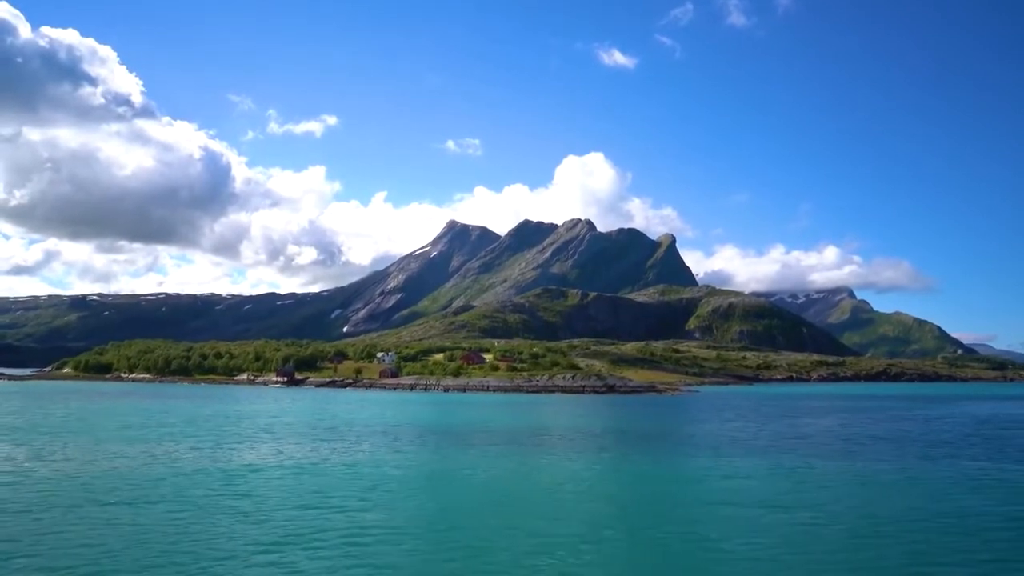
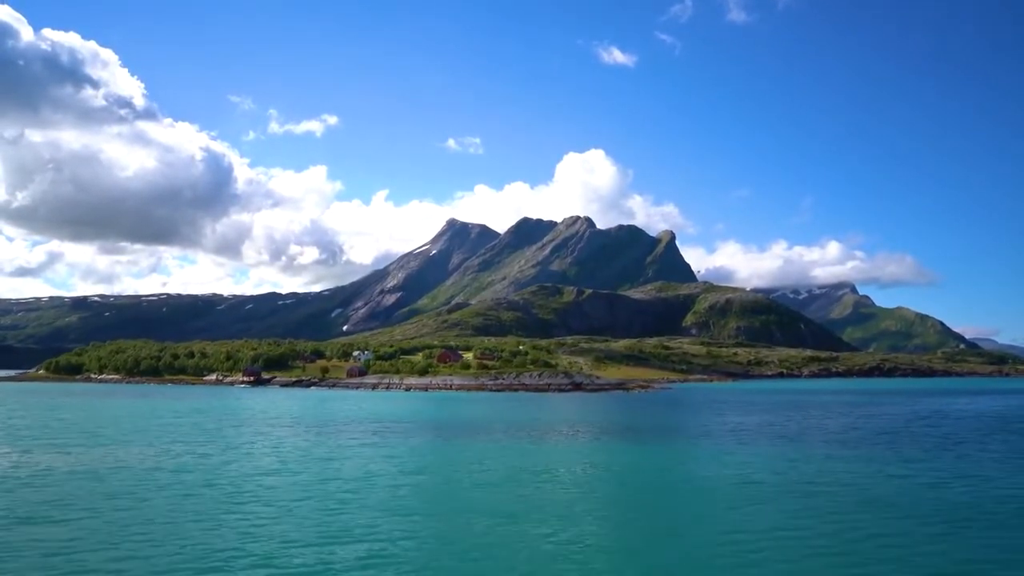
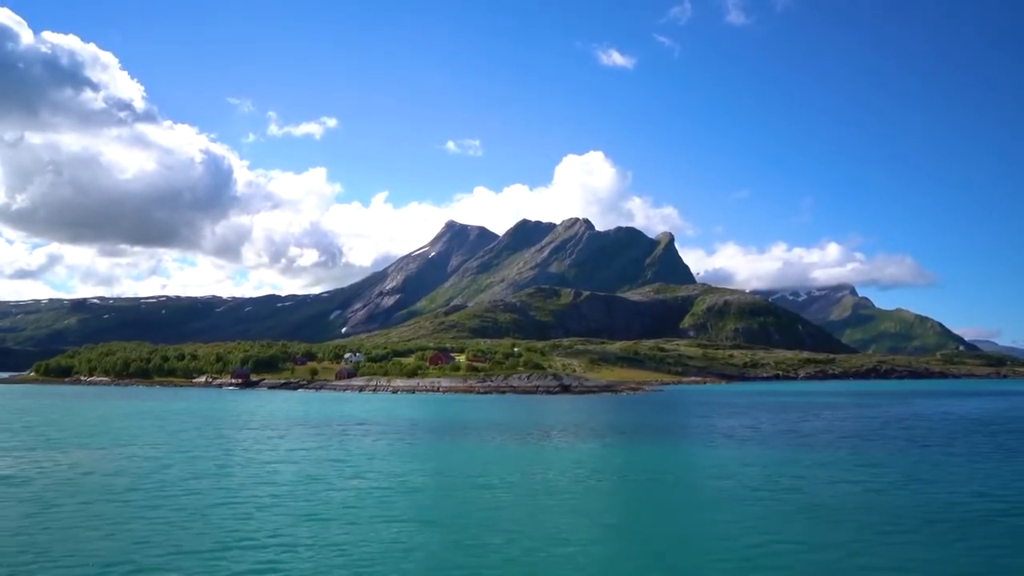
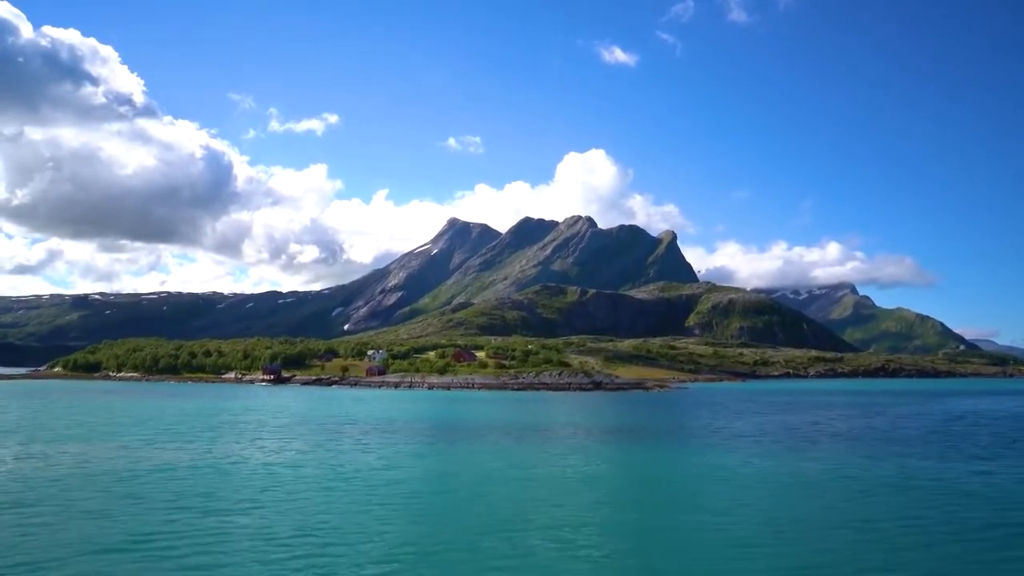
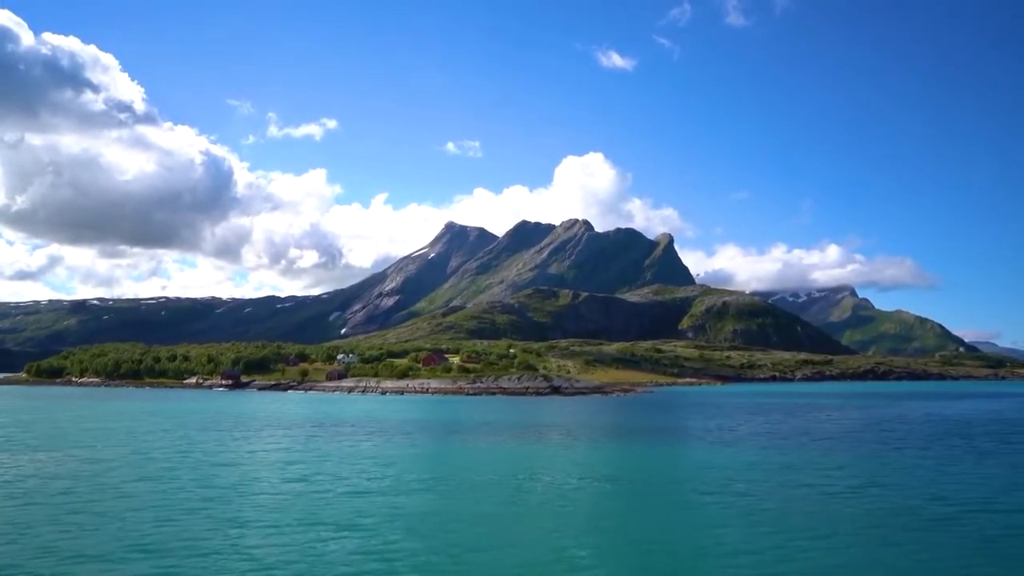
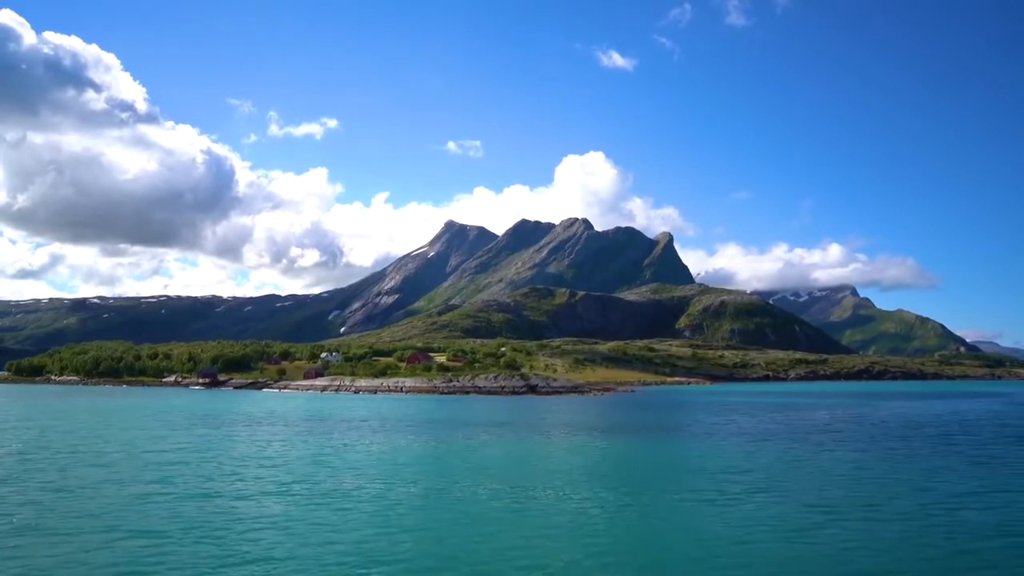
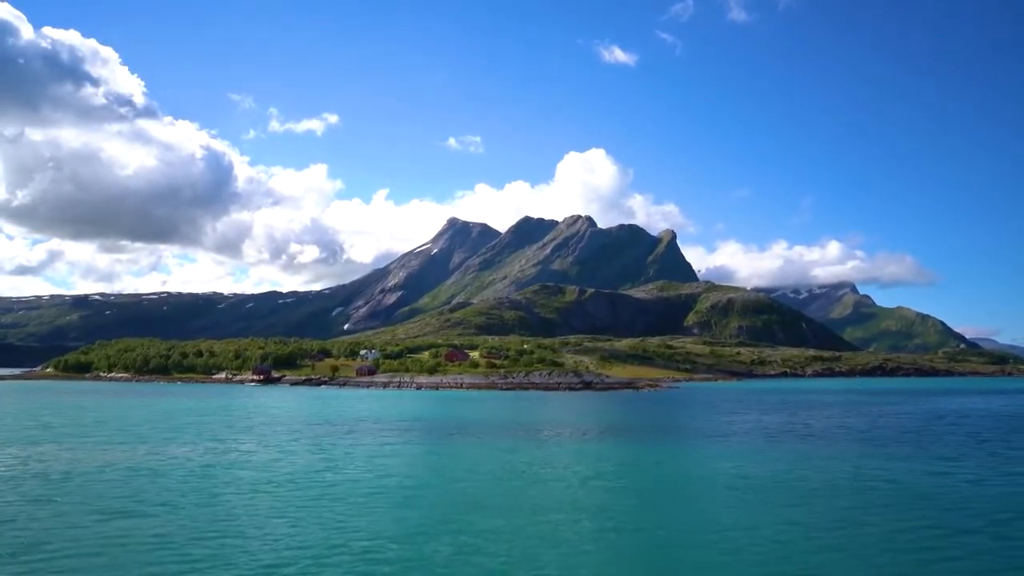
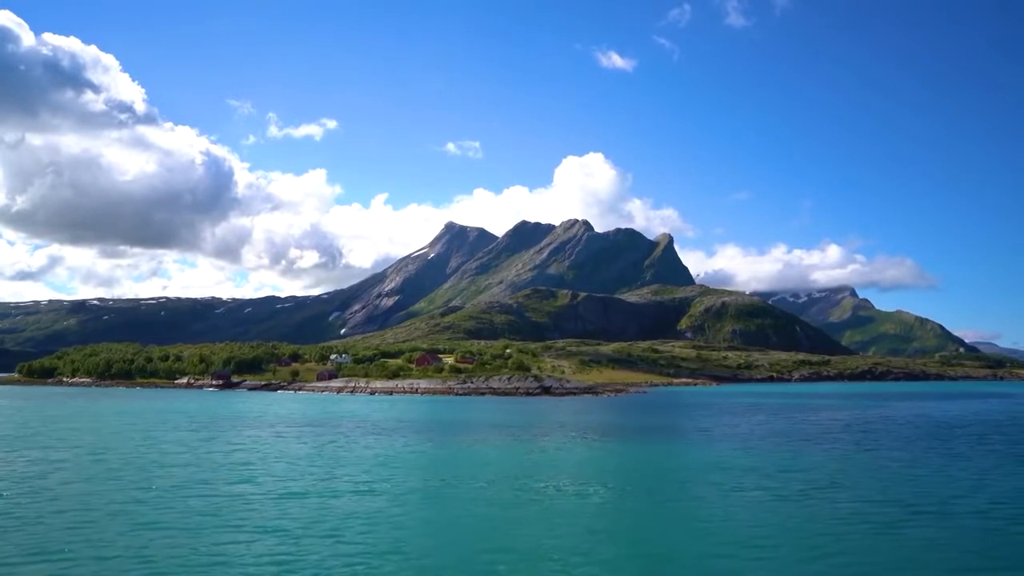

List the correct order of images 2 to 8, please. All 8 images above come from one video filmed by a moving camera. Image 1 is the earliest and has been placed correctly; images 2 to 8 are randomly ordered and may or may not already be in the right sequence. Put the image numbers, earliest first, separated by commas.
4, 7, 2, 3, 5, 8, 6
